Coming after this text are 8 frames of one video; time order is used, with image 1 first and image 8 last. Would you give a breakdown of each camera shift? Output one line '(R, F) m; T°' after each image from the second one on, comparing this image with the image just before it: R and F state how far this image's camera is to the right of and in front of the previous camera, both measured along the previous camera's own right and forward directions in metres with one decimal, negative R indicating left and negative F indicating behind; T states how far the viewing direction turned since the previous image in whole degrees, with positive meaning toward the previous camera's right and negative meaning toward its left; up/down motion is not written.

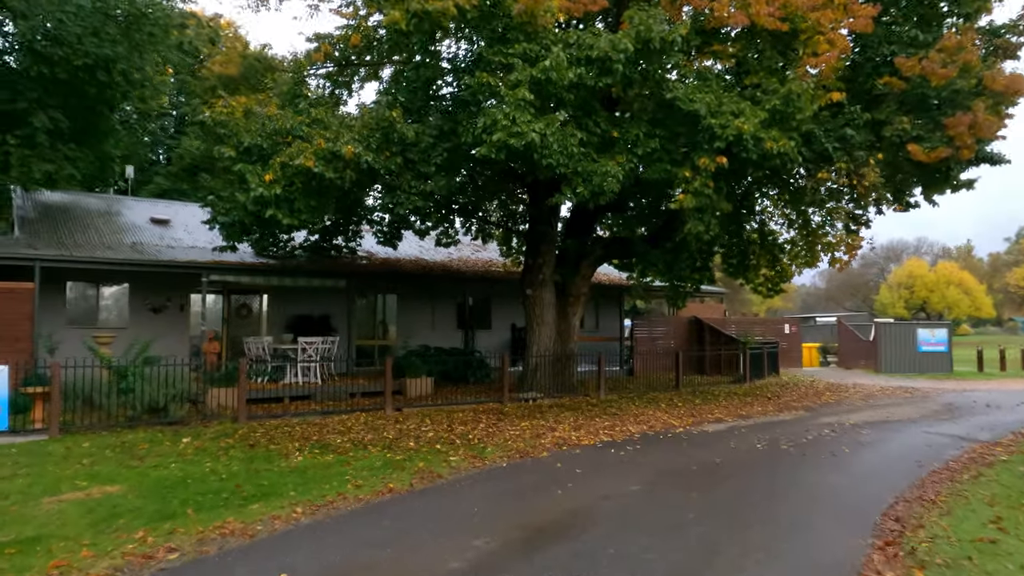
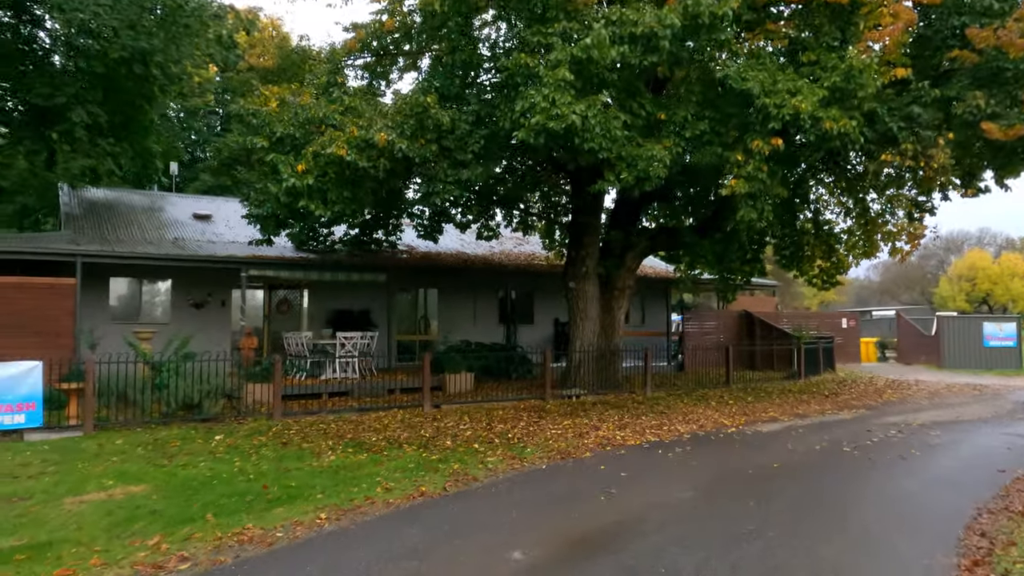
(+0.1, +0.5) m; -3°
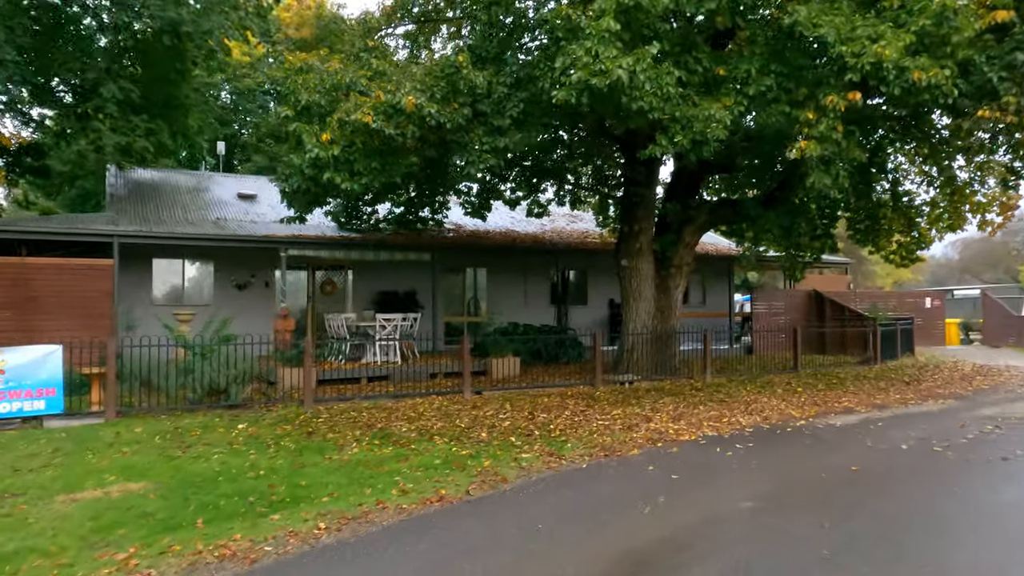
(+0.2, +0.9) m; -5°
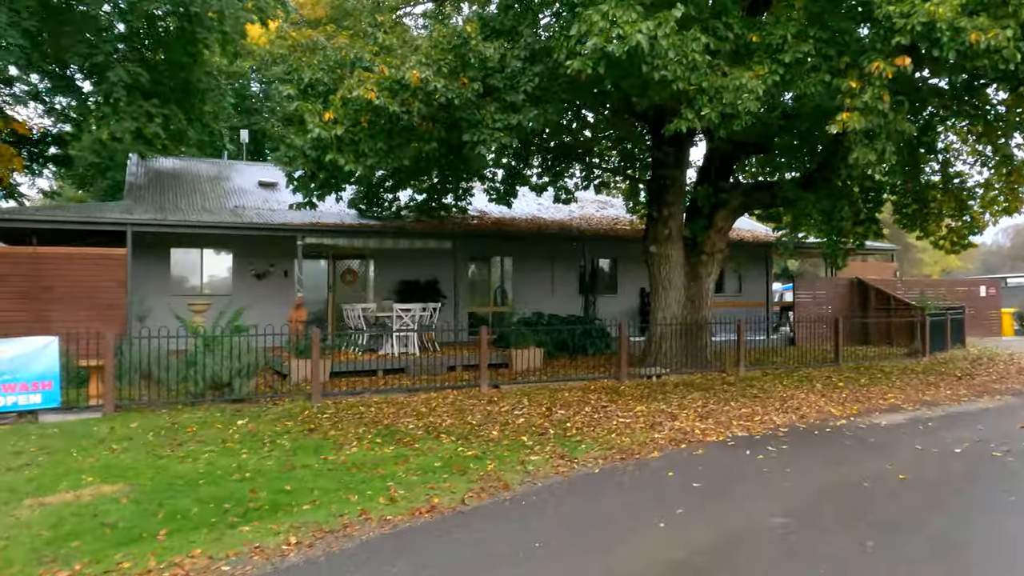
(+0.3, +0.6) m; -3°
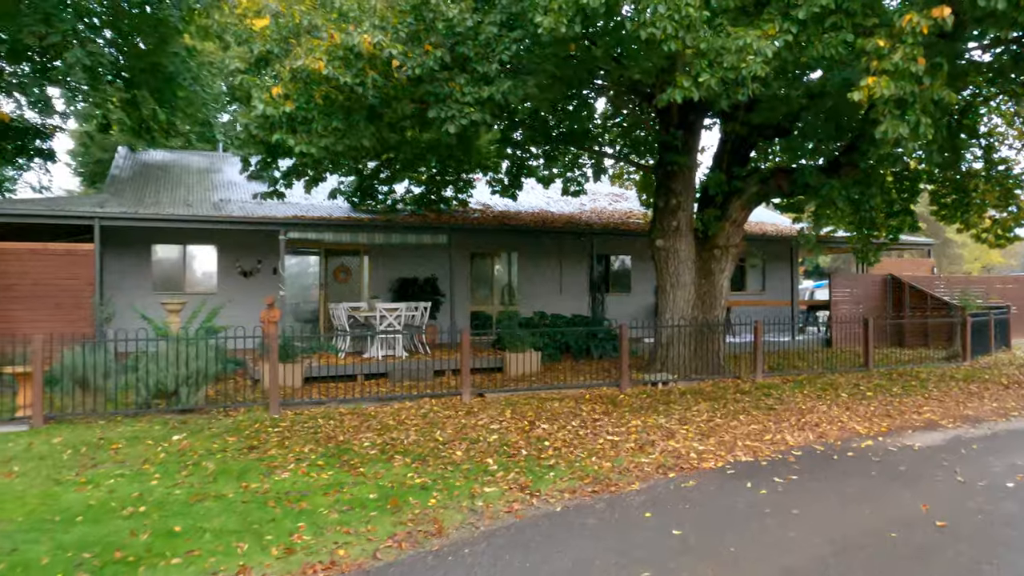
(+0.6, +1.1) m; -2°
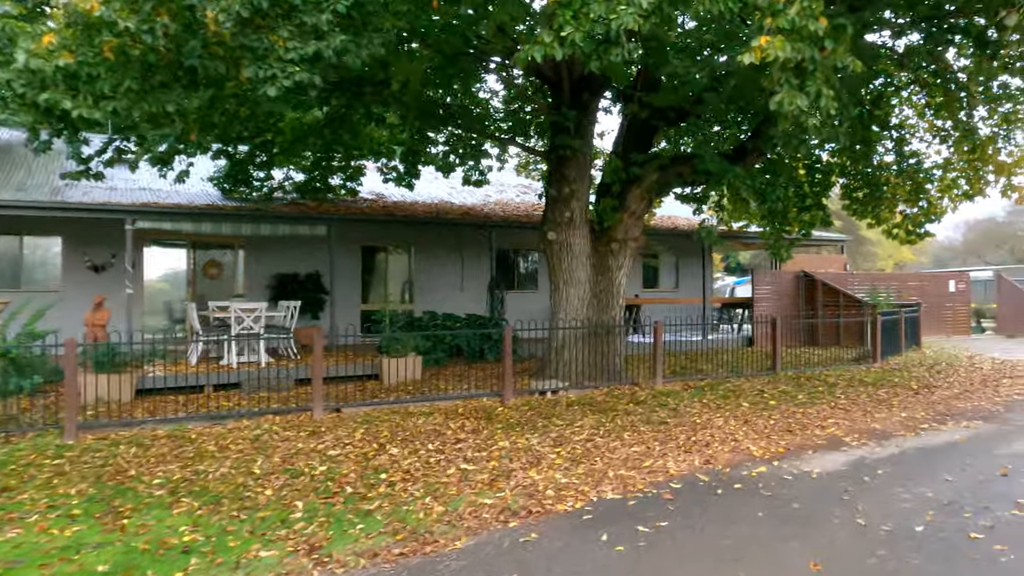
(+0.8, +1.2) m; +5°
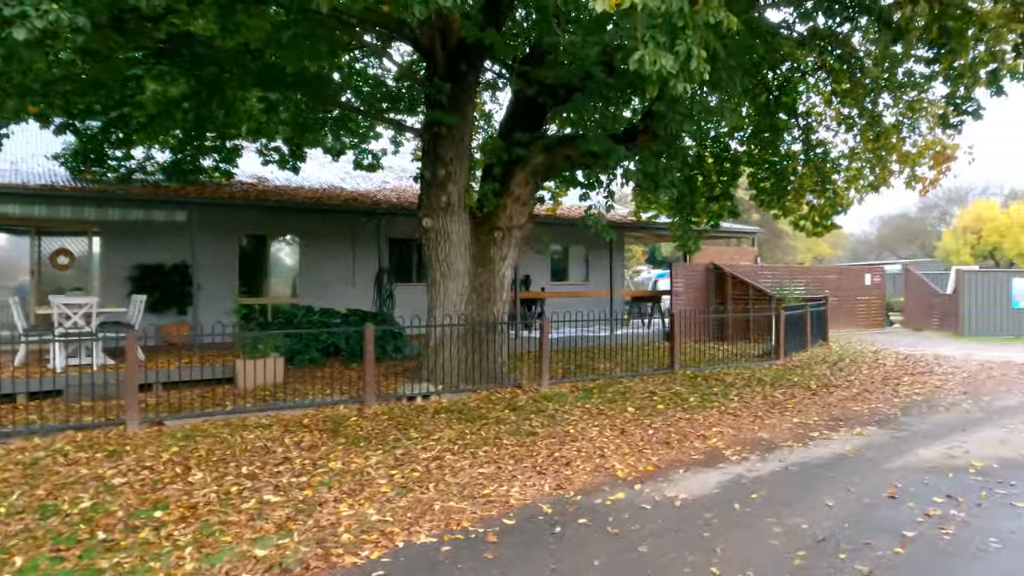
(+0.8, +1.0) m; +5°
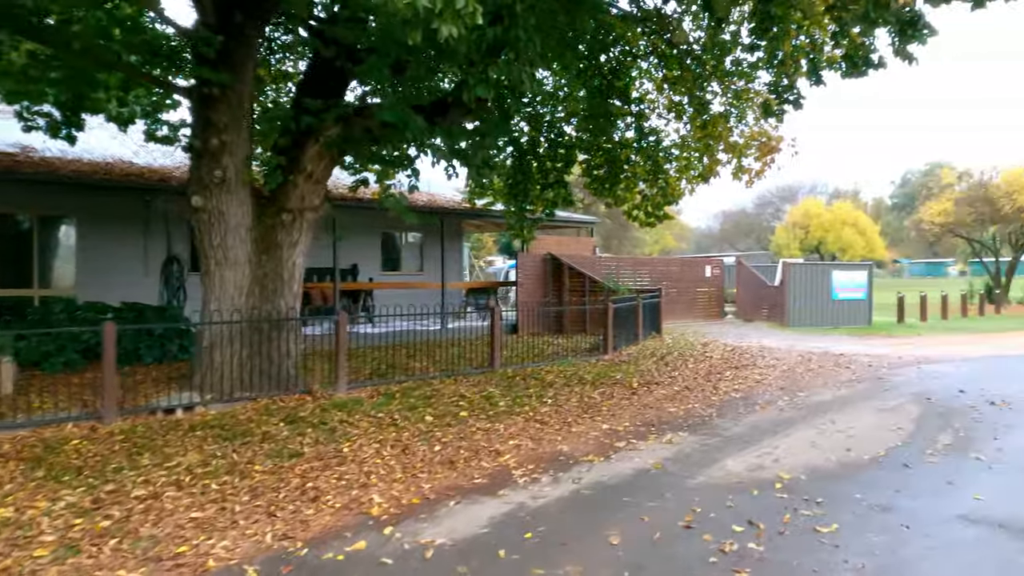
(+0.8, +1.0) m; +10°
